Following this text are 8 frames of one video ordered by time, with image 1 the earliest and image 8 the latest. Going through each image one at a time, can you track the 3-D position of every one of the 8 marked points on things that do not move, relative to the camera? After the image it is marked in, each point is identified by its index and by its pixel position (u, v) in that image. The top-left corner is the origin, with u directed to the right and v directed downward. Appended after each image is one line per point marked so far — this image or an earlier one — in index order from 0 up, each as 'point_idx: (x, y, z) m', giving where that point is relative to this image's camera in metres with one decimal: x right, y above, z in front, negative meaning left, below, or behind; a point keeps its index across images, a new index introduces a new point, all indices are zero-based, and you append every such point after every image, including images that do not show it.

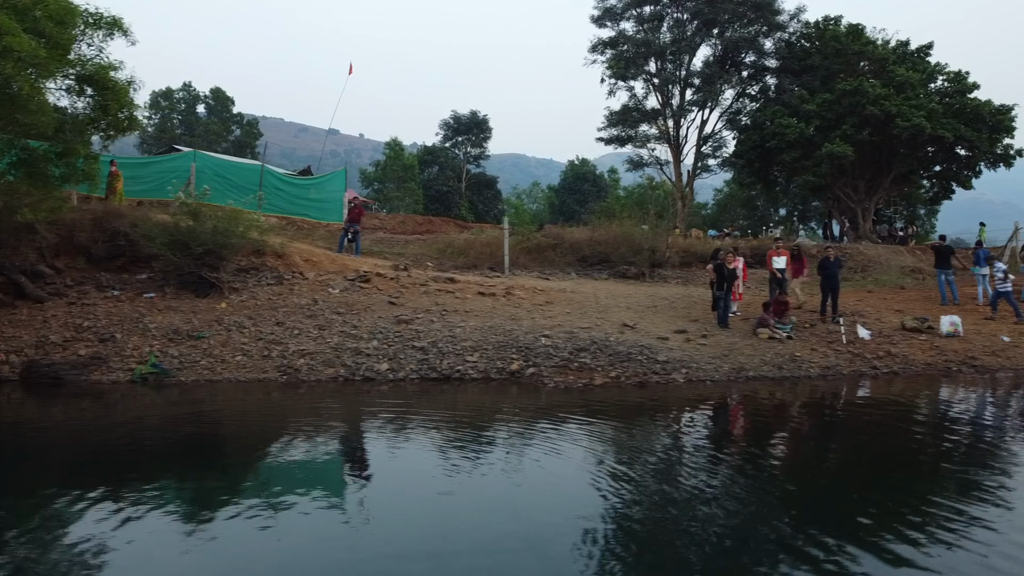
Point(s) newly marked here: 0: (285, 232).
0: (-3.9, +1.0, +18.5) m
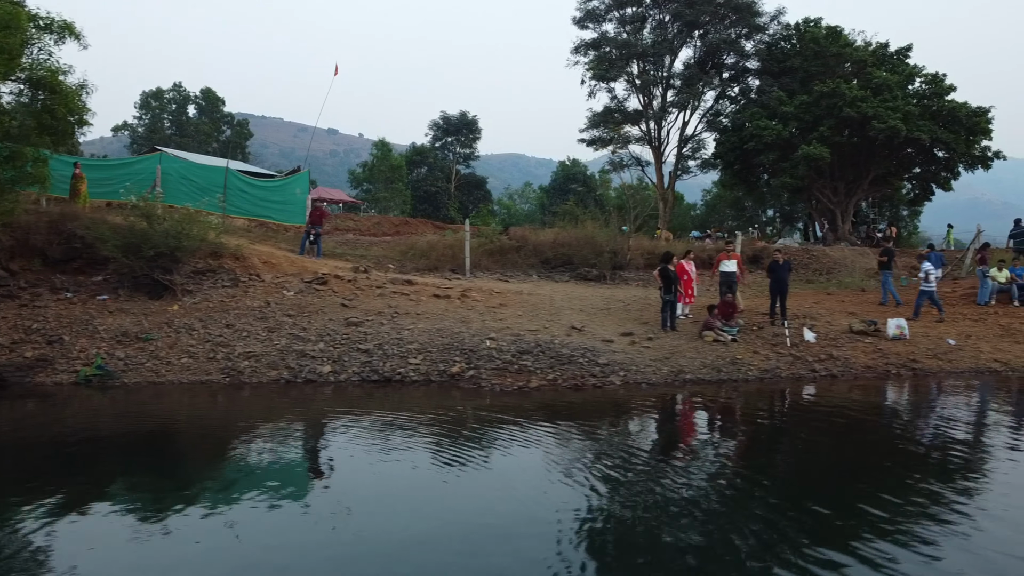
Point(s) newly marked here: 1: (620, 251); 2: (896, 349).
0: (-4.6, +0.9, +18.6) m
1: (+1.9, +0.6, +18.9) m
2: (+4.8, -0.8, +13.3) m
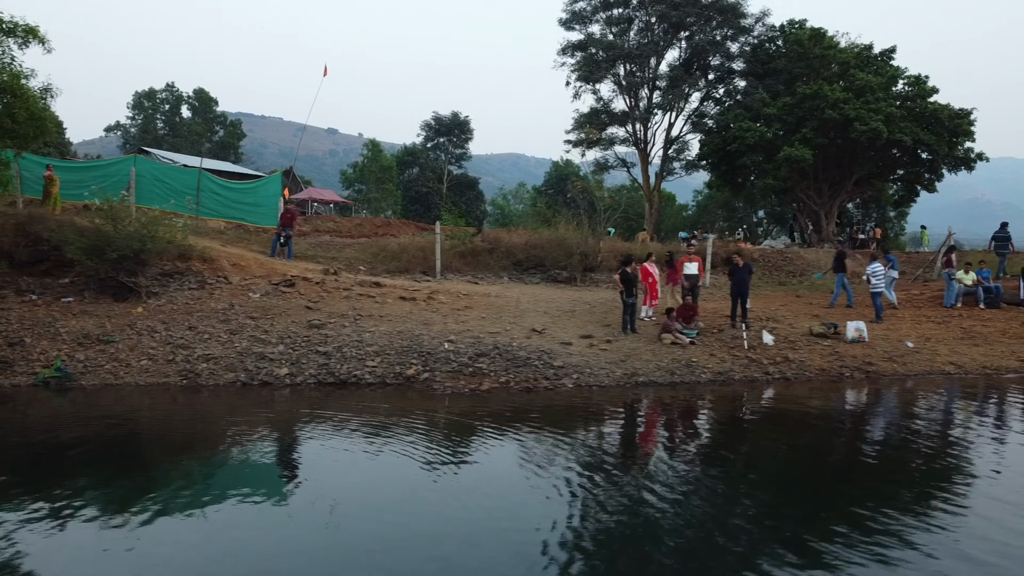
0: (-5.1, +0.9, +18.6) m
1: (+1.4, +0.6, +19.0) m
2: (+4.3, -0.8, +13.4) m
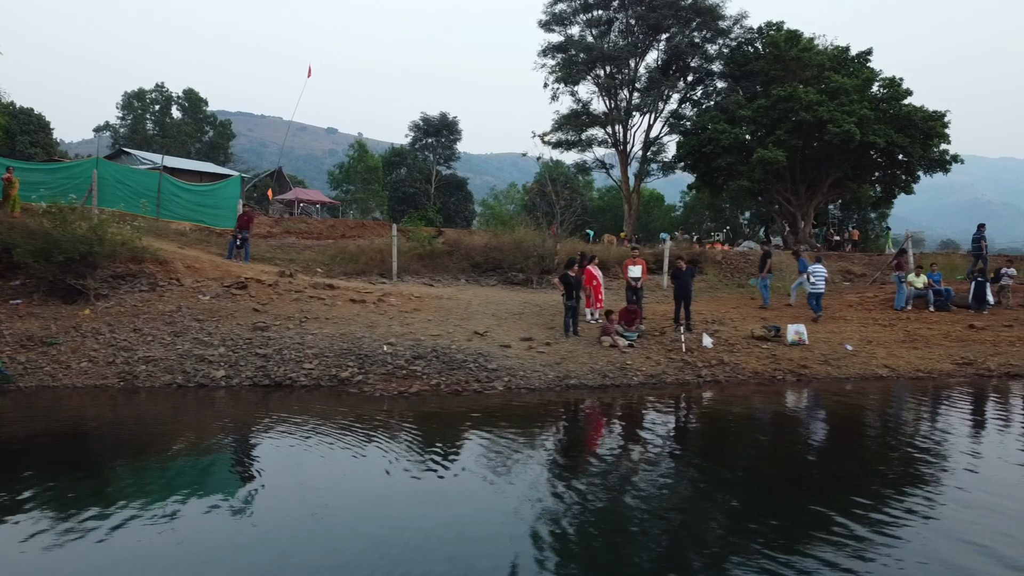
0: (-5.8, +0.9, +18.8) m
1: (+0.7, +0.6, +19.1) m
2: (+3.5, -0.8, +13.5) m
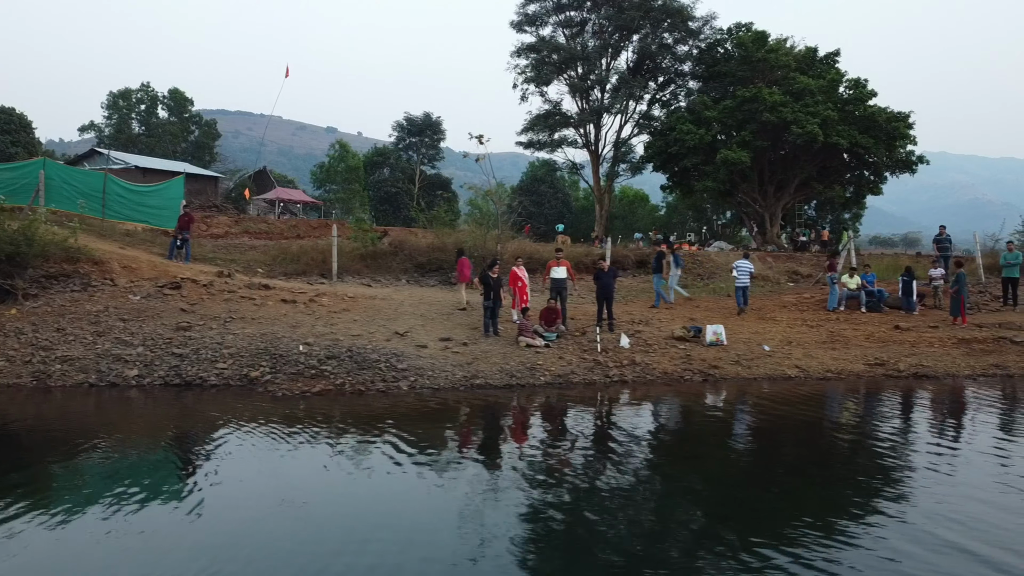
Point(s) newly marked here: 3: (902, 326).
0: (-6.9, +0.9, +18.9) m
1: (-0.4, +0.6, +19.2) m
2: (+2.5, -0.9, +13.6) m
3: (+5.8, -0.6, +15.7) m
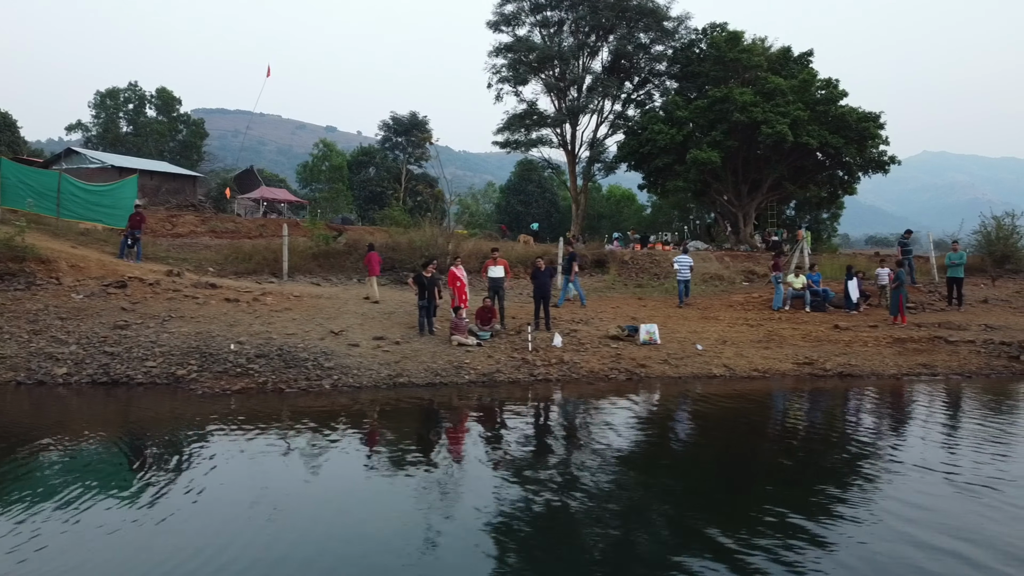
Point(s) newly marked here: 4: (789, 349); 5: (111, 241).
0: (-7.7, +0.9, +19.0) m
1: (-1.2, +0.6, +19.3) m
2: (+1.6, -0.8, +13.7) m
3: (+4.9, -0.6, +15.8) m
4: (+3.7, -0.8, +14.2) m
5: (-7.3, +0.9, +19.4) m
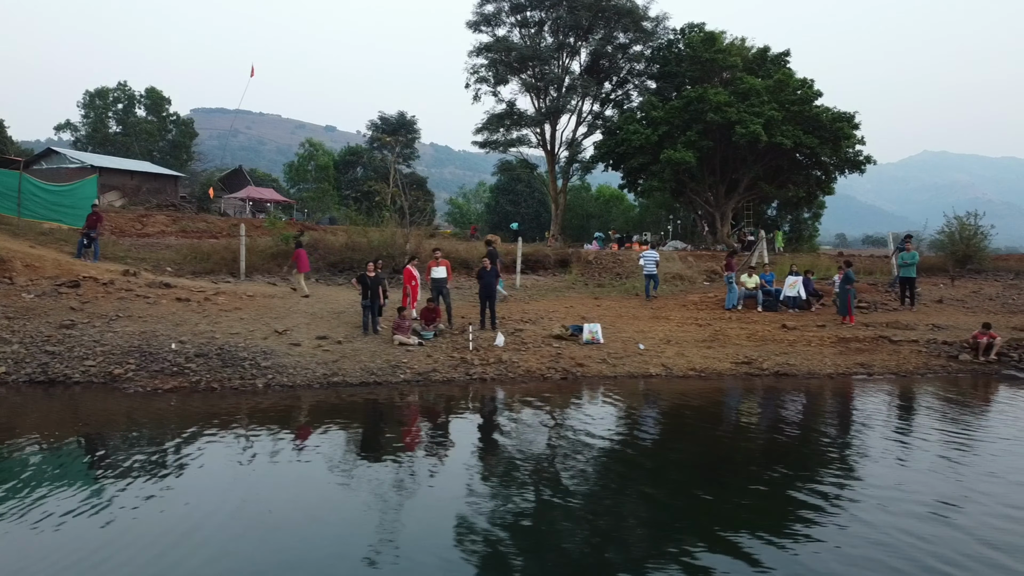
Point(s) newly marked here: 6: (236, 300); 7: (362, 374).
0: (-8.5, +0.9, +19.1) m
1: (-2.0, +0.6, +19.4) m
2: (+0.8, -0.8, +13.7) m
3: (+4.1, -0.6, +15.8) m
4: (+2.9, -0.8, +14.3) m
5: (-8.1, +0.9, +19.5) m
6: (-4.2, -0.2, +16.4) m
7: (-1.7, -1.0, +12.6) m
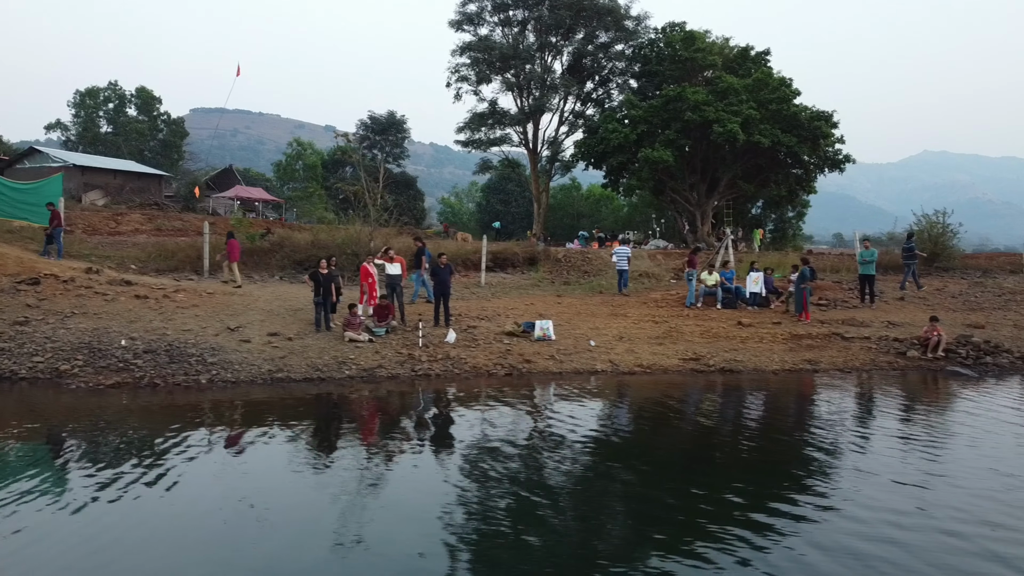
0: (-9.1, +1.0, +19.1) m
1: (-2.6, +0.6, +19.4) m
2: (+0.2, -0.8, +13.8) m
3: (+3.5, -0.5, +15.9) m
4: (+2.3, -0.8, +14.3) m
5: (-8.7, +0.9, +19.6) m
6: (-4.9, -0.1, +16.4) m
7: (-2.4, -1.0, +12.6) m
